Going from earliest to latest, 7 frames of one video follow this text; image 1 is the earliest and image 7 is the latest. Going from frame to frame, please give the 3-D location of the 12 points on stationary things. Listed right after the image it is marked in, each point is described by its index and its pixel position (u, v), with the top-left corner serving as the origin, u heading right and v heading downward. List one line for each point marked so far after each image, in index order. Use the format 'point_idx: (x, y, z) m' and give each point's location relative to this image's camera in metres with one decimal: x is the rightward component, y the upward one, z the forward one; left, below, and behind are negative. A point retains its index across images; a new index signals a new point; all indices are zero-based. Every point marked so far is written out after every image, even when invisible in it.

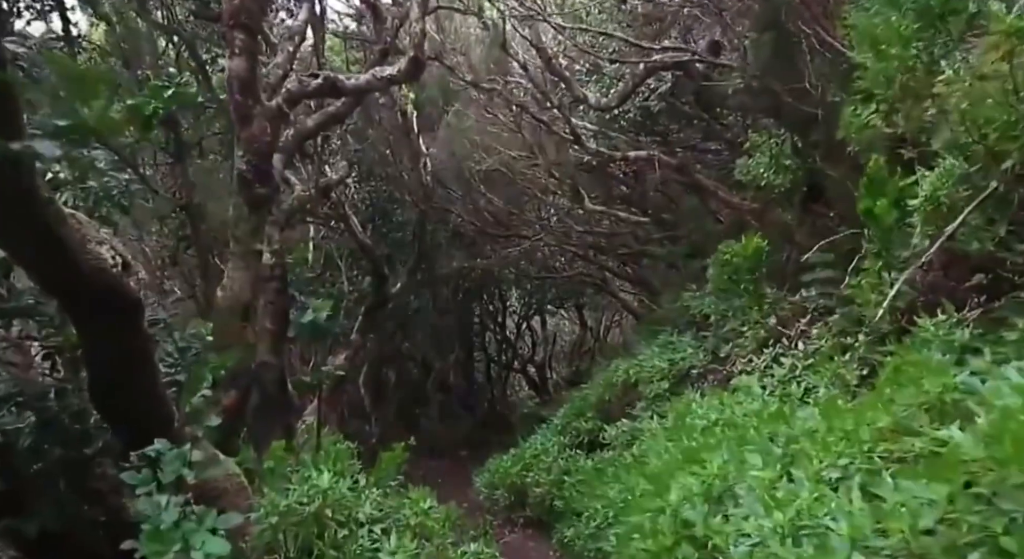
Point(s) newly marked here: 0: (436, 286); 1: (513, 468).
0: (-1.2, -0.1, +15.6) m
1: (0.0, -2.2, +11.8) m
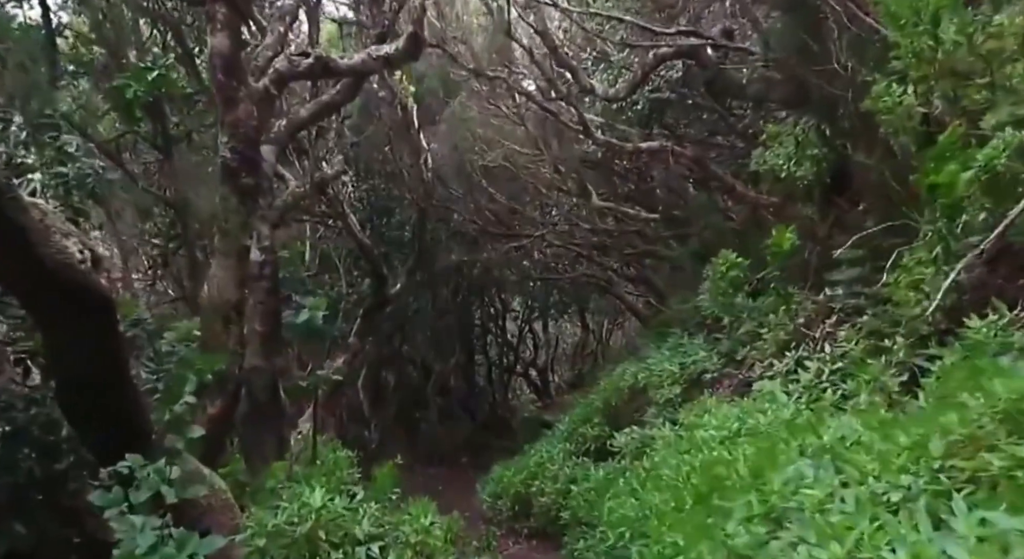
0: (-1.1, -0.1, +15.2) m
1: (0.0, -2.2, +11.3) m
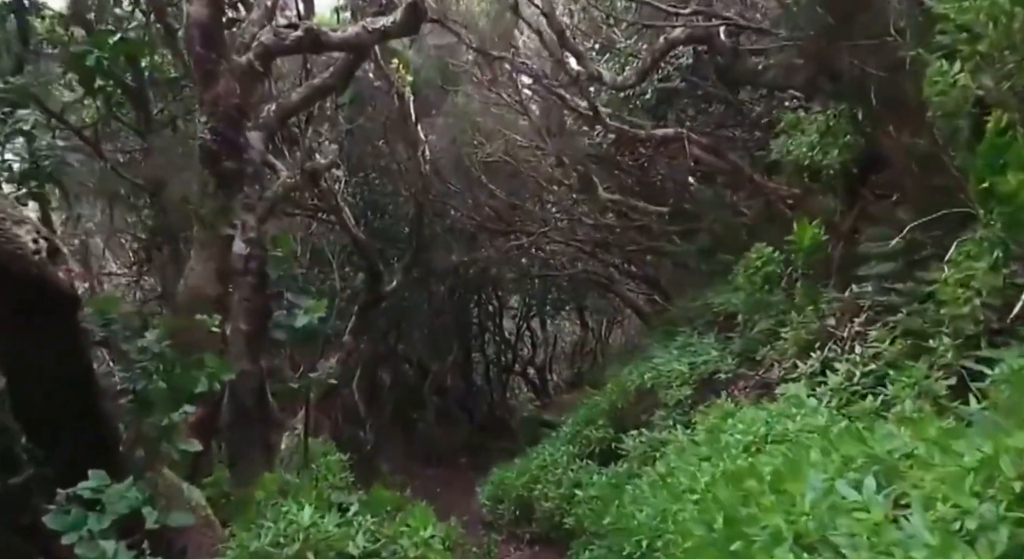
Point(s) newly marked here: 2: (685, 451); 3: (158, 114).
0: (-1.1, -0.1, +14.7) m
1: (+0.1, -2.2, +10.9) m
2: (+1.2, -1.2, +6.8) m
3: (-2.4, +1.1, +6.9) m
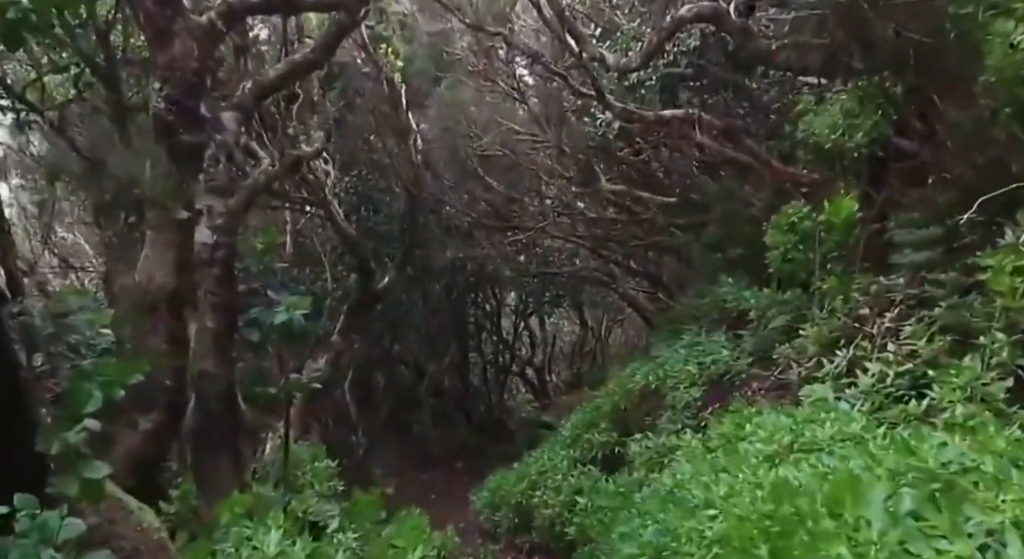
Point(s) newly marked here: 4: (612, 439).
0: (-1.2, 0.0, +14.1) m
1: (0.0, -2.1, +10.3) m
2: (+1.2, -1.1, +6.3) m
3: (-2.5, +1.2, +6.3) m
4: (+0.9, -1.5, +9.5) m
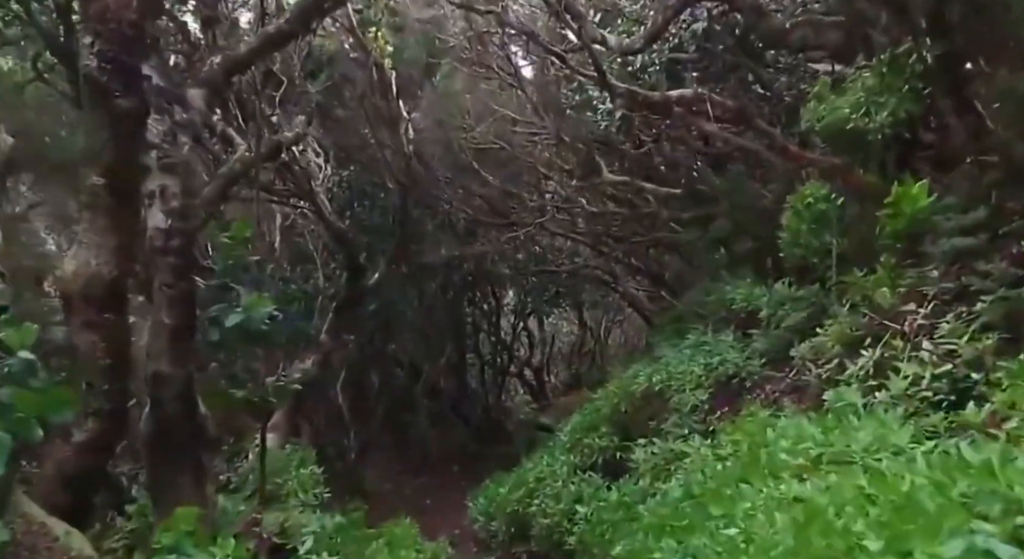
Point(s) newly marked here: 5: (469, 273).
0: (-1.2, 0.0, +13.6) m
1: (0.0, -2.1, +9.8) m
2: (+1.1, -1.1, +5.7) m
3: (-2.5, +1.2, +5.8) m
4: (+0.9, -1.5, +9.0) m
5: (-0.6, +0.1, +14.3) m
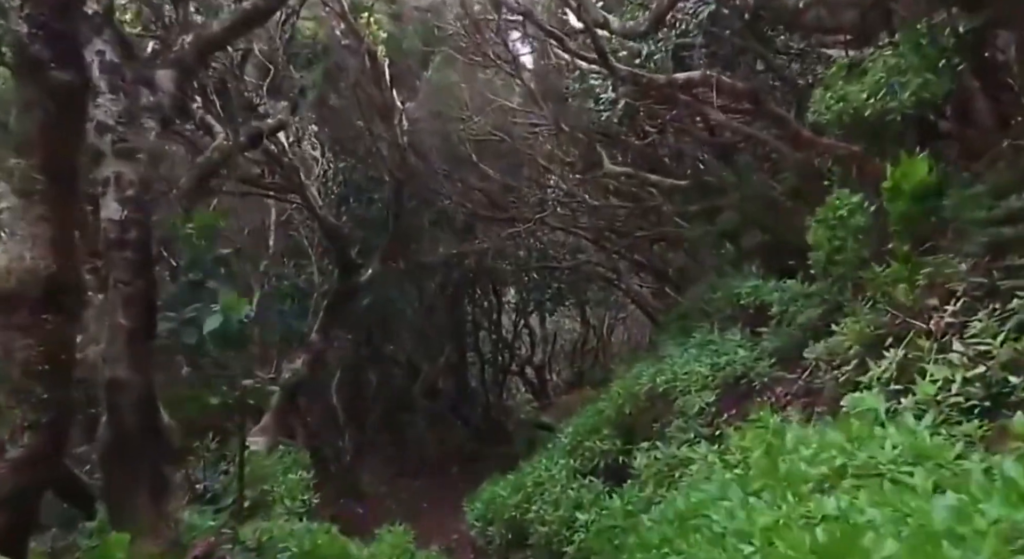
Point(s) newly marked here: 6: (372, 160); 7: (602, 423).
0: (-1.2, 0.0, +13.2) m
1: (0.0, -2.1, +9.4) m
2: (+1.1, -1.1, +5.3) m
3: (-2.5, +1.2, +5.4) m
4: (+0.9, -1.4, +8.6) m
5: (-0.6, +0.1, +13.9) m
6: (-1.6, +1.3, +10.8) m
7: (+0.8, -1.3, +9.2) m
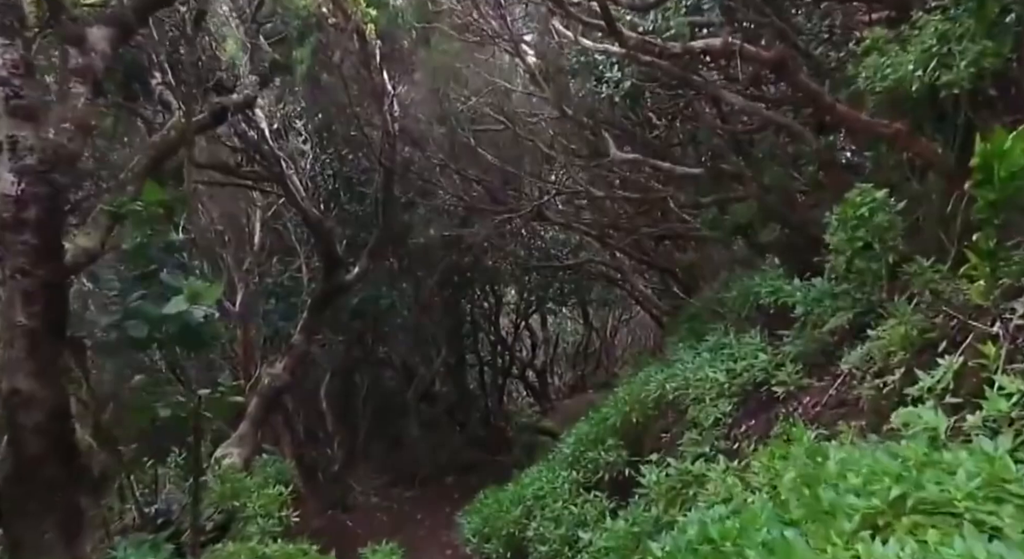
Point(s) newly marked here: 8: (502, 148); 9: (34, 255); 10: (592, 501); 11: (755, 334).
0: (-1.2, +0.1, +12.5) m
1: (0.0, -2.0, +8.6) m
2: (+1.1, -1.0, +4.6) m
3: (-2.6, +1.3, +4.6) m
4: (+0.9, -1.4, +7.8) m
5: (-0.6, +0.2, +13.2) m
6: (-1.6, +1.3, +10.1) m
7: (+0.8, -1.3, +8.5) m
8: (-0.2, +1.4, +10.9) m
9: (-1.6, +0.1, +3.4) m
10: (+0.6, -1.7, +7.6) m
11: (+1.9, -0.4, +8.1) m
